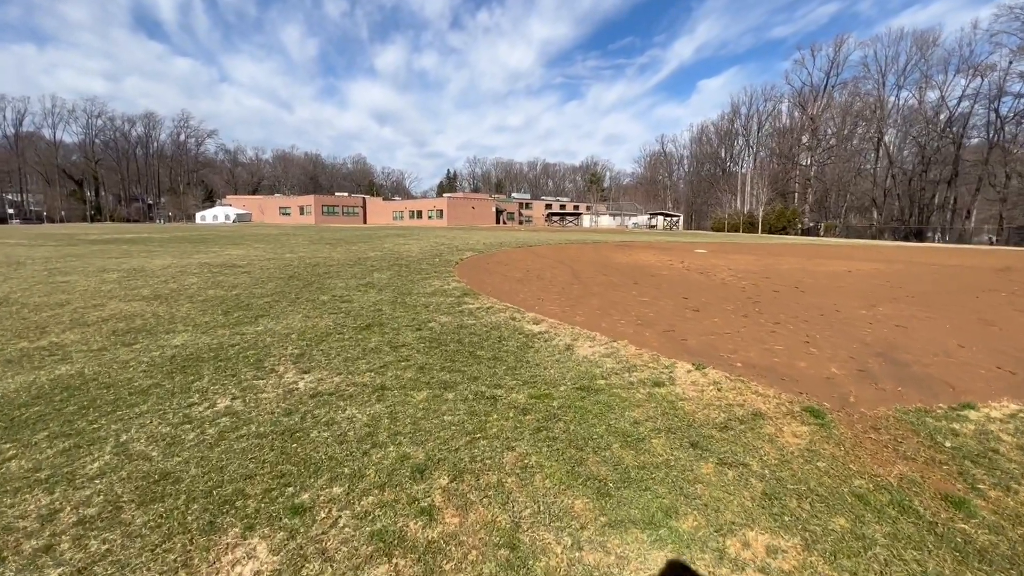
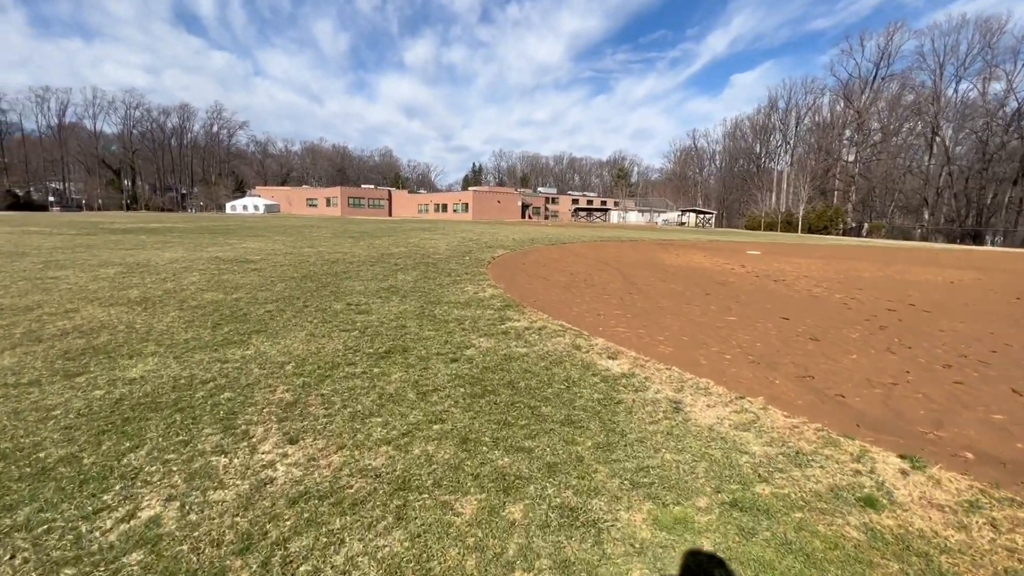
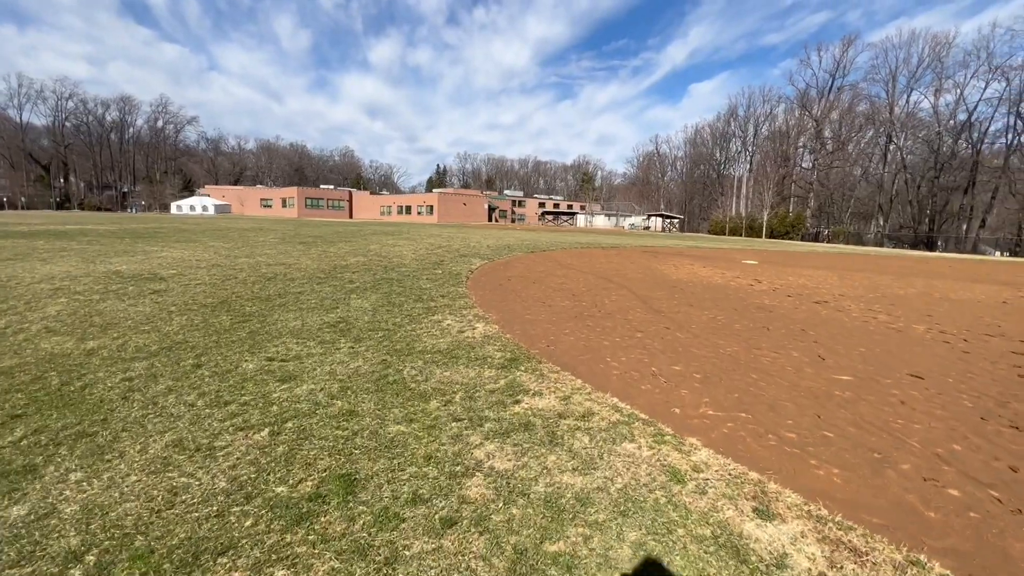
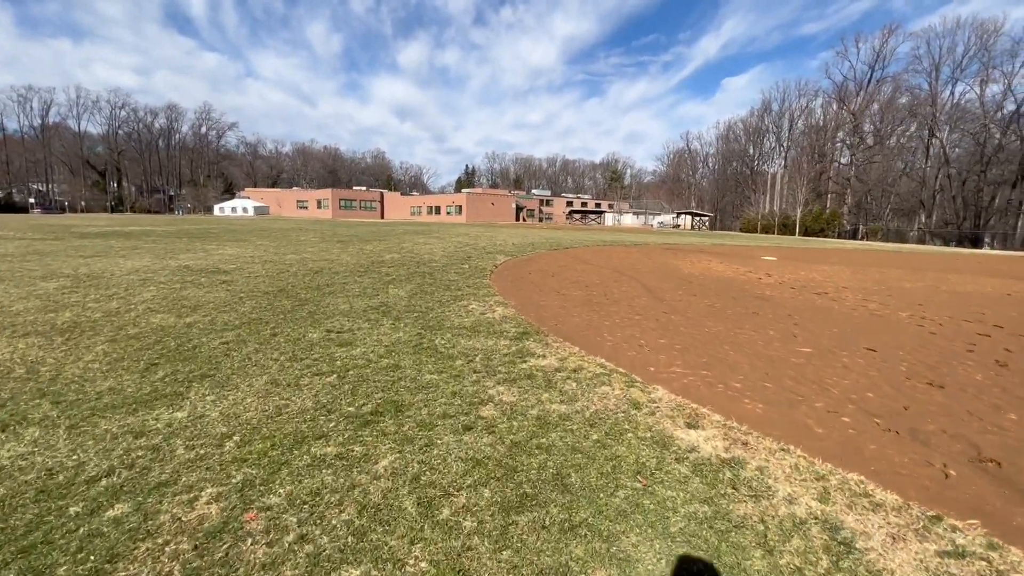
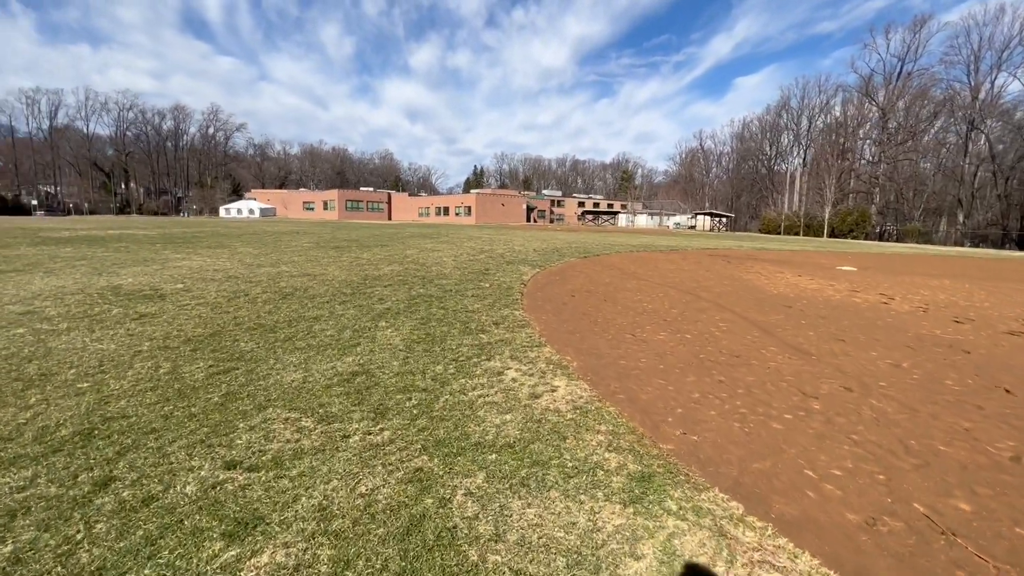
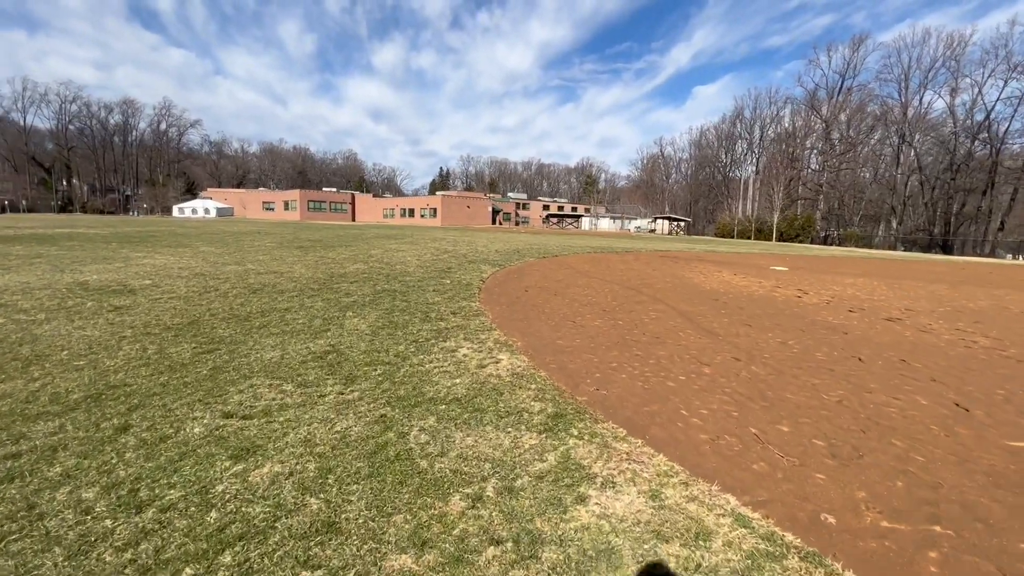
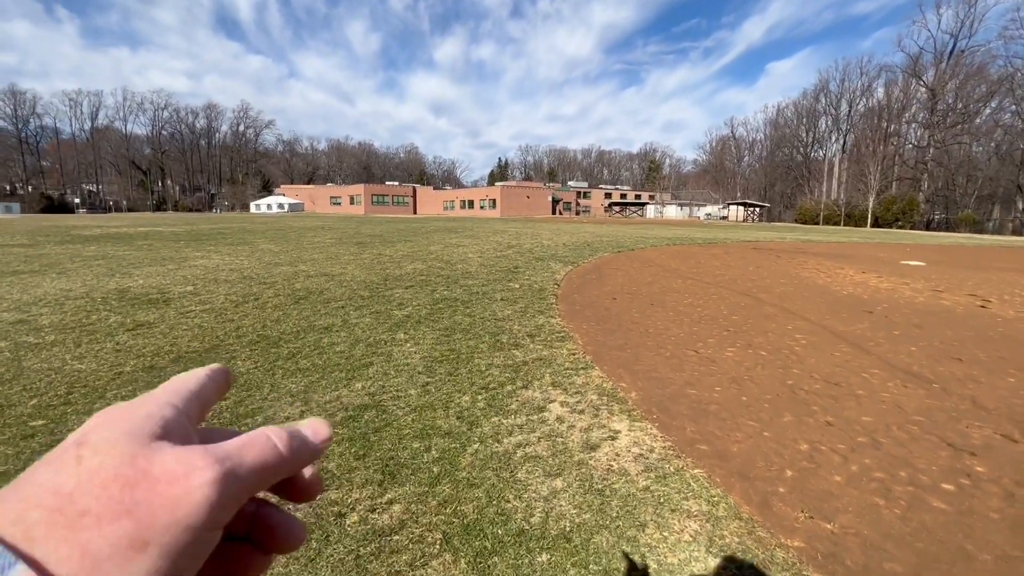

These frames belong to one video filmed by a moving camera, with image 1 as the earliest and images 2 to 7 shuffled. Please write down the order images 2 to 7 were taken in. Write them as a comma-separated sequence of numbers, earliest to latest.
2, 4, 3, 6, 5, 7
